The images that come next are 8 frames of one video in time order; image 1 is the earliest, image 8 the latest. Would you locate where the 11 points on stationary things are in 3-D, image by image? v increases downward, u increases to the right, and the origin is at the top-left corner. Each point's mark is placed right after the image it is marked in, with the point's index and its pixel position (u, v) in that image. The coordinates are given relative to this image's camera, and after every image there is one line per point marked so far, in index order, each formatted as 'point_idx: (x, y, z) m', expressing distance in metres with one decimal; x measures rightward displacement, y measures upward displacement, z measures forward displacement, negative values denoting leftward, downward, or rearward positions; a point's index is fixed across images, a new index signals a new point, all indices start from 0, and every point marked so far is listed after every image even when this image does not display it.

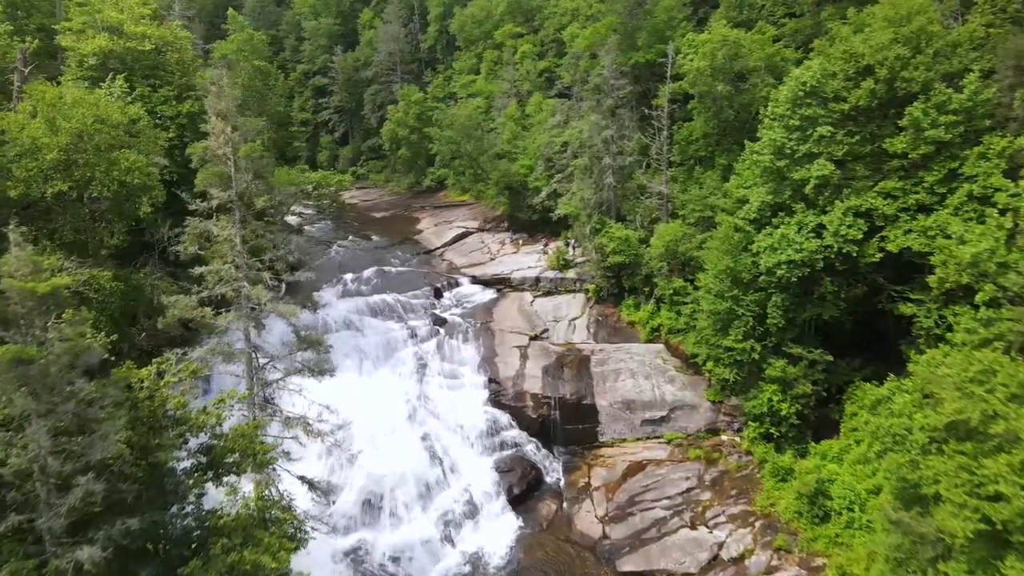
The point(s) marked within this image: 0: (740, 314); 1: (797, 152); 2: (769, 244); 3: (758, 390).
0: (+5.8, -0.7, +18.8) m
1: (+6.8, +3.3, +17.8) m
2: (+6.2, +1.1, +17.9) m
3: (+6.2, -2.6, +18.8) m
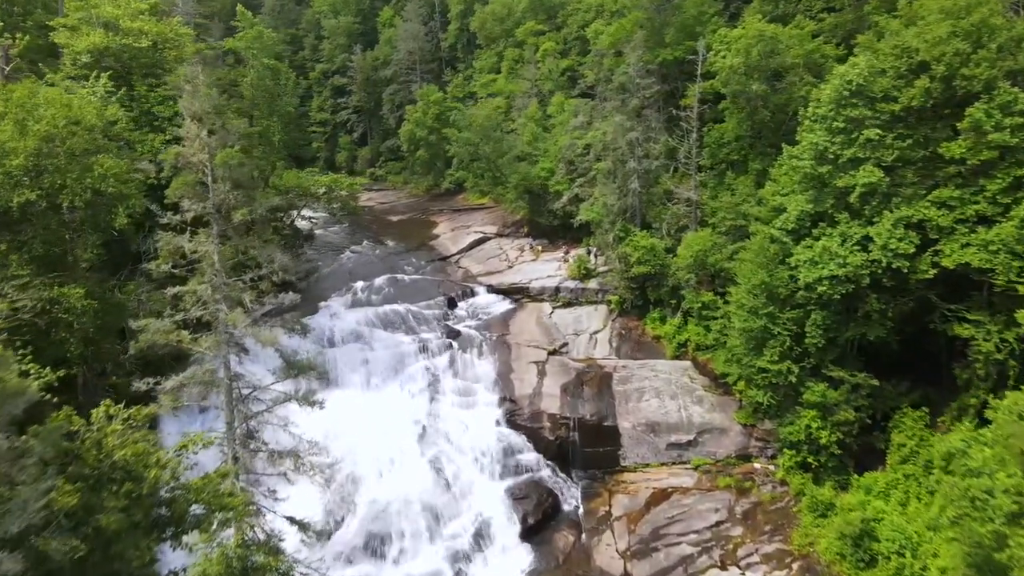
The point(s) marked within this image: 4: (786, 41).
0: (+6.1, -1.0, +17.3) m
1: (+7.2, +2.9, +16.2) m
2: (+6.6, +0.7, +16.4) m
3: (+6.6, -2.9, +17.3) m
4: (+7.3, +6.6, +19.8) m
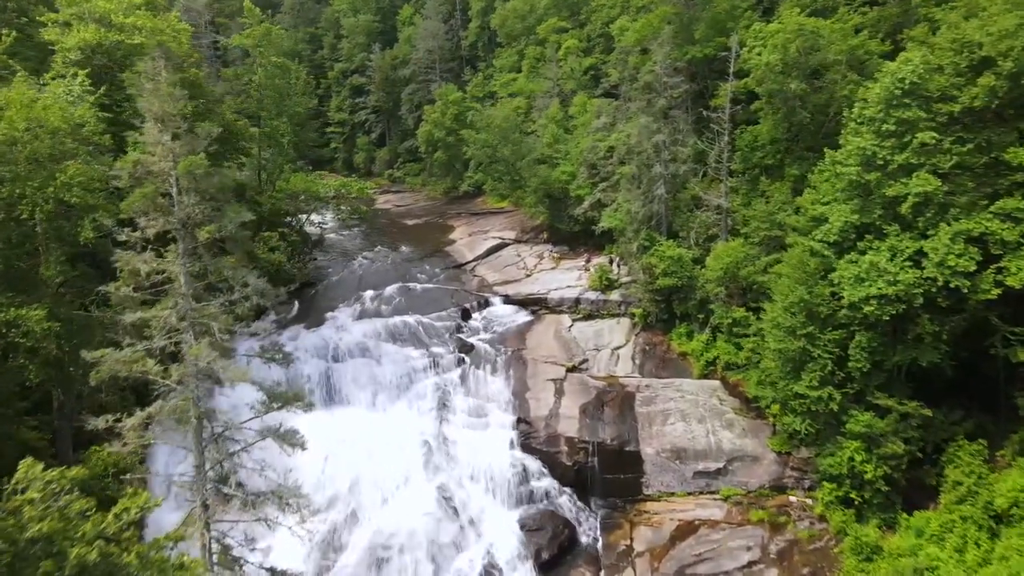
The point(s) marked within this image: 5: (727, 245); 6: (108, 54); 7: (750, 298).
0: (+6.4, -1.4, +15.8) m
1: (+7.5, +2.5, +14.7) m
2: (+6.9, +0.3, +14.8) m
3: (+6.9, -3.3, +15.8) m
4: (+7.8, +6.2, +18.2) m
5: (+5.6, +1.1, +19.5) m
6: (-9.3, +5.4, +17.1) m
7: (+6.1, -0.3, +19.2) m
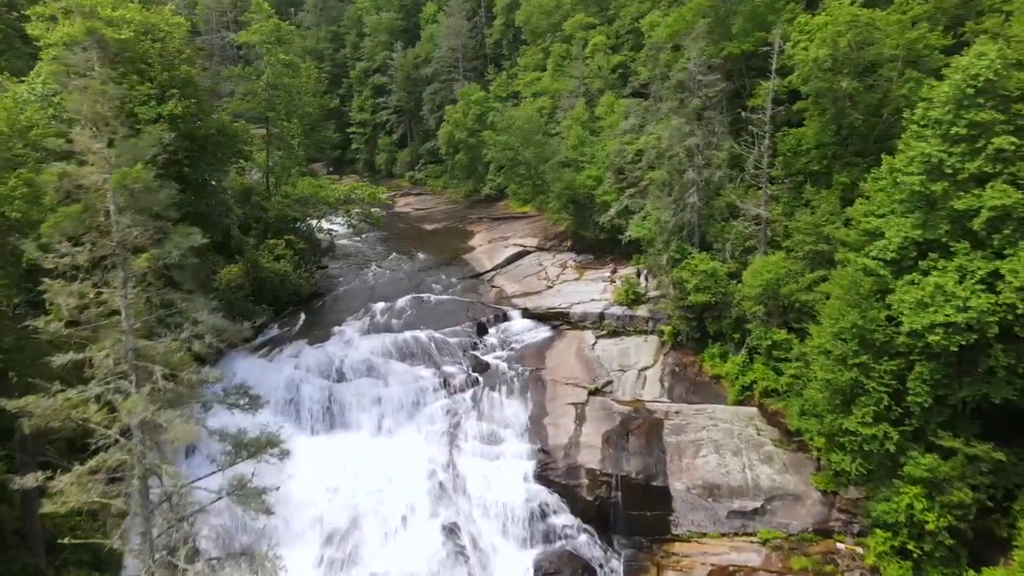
0: (+6.7, -1.9, +14.0) m
1: (+7.8, +2.0, +12.9) m
2: (+7.1, -0.2, +13.1) m
3: (+7.1, -3.8, +14.0) m
4: (+8.2, +5.7, +16.4) m
5: (+6.1, +0.7, +17.8) m
6: (-8.9, +5.1, +15.9) m
7: (+6.6, -0.7, +17.4) m
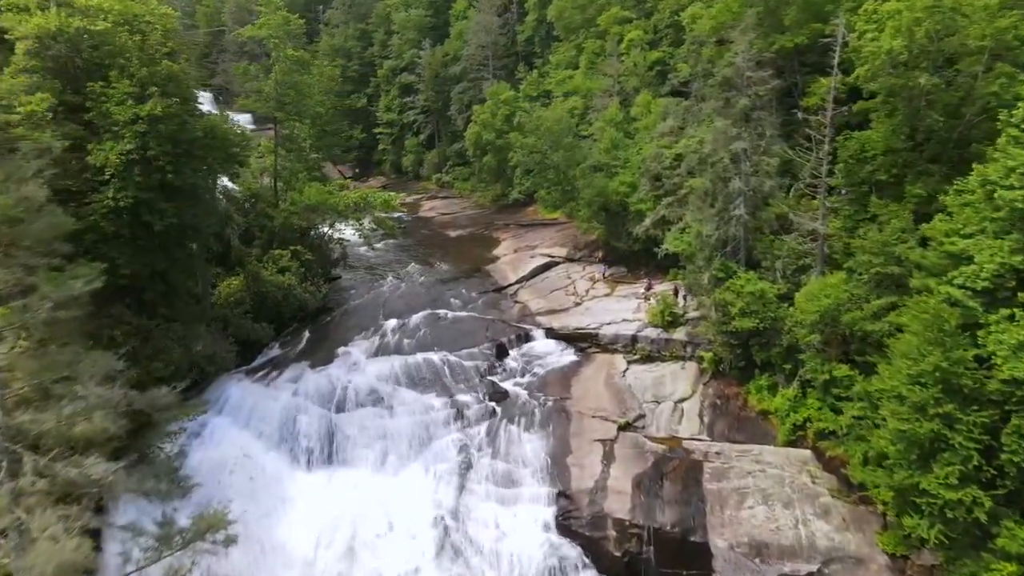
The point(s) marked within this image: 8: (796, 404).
0: (+6.9, -2.4, +11.7) m
1: (+8.0, +1.5, +10.6) m
2: (+7.3, -0.7, +10.8) m
3: (+7.4, -4.3, +11.7) m
4: (+8.7, +5.2, +14.1) m
5: (+6.5, +0.1, +15.5) m
6: (-8.4, +4.7, +14.3) m
7: (+7.0, -1.3, +15.1) m
8: (+6.2, -2.5, +16.1) m
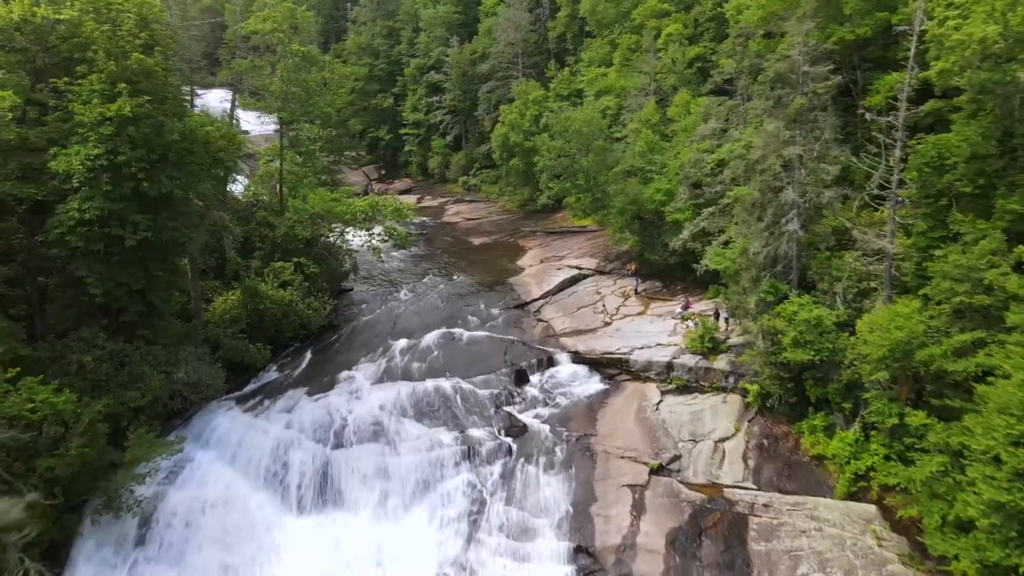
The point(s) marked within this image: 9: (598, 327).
0: (+7.1, -3.0, +9.5) m
1: (+8.1, +0.9, +8.3) m
2: (+7.4, -1.3, +8.5) m
3: (+7.5, -4.9, +9.4) m
4: (+9.0, +4.6, +11.8) m
5: (+6.9, -0.4, +13.3) m
6: (-8.1, +4.3, +12.8) m
7: (+7.3, -1.8, +12.9) m
8: (+6.5, -3.1, +13.9) m
9: (+2.3, -1.0, +19.6) m
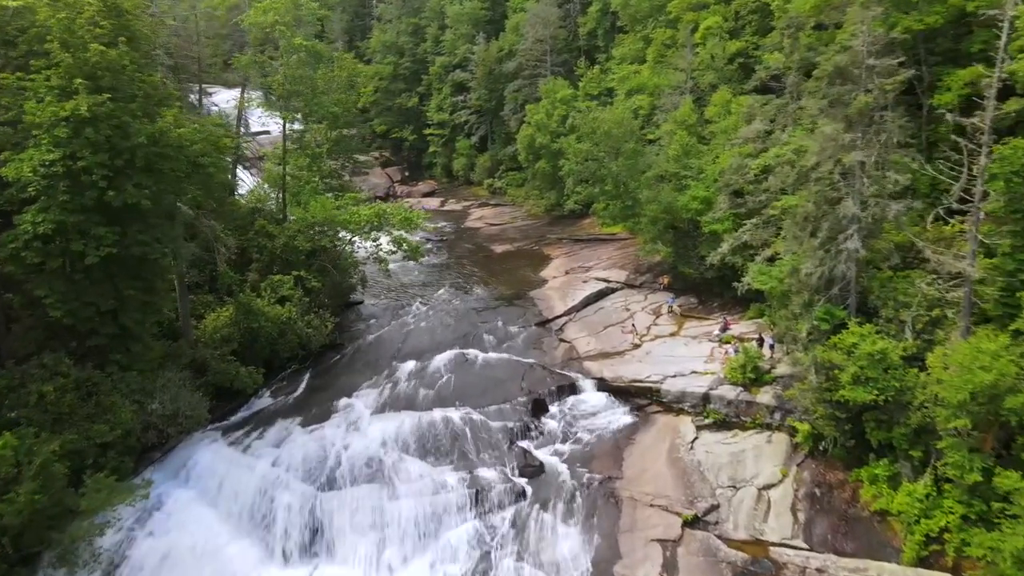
0: (+7.1, -3.4, +7.4) m
1: (+8.1, +0.4, +6.2) m
2: (+7.4, -1.8, +6.5) m
3: (+7.5, -5.4, +7.4) m
4: (+9.2, +4.1, +9.6) m
5: (+7.1, -0.9, +11.3) m
6: (-7.9, +4.0, +11.3) m
7: (+7.4, -2.3, +10.8) m
8: (+6.7, -3.5, +11.9) m
9: (+2.7, -1.5, +17.8) m
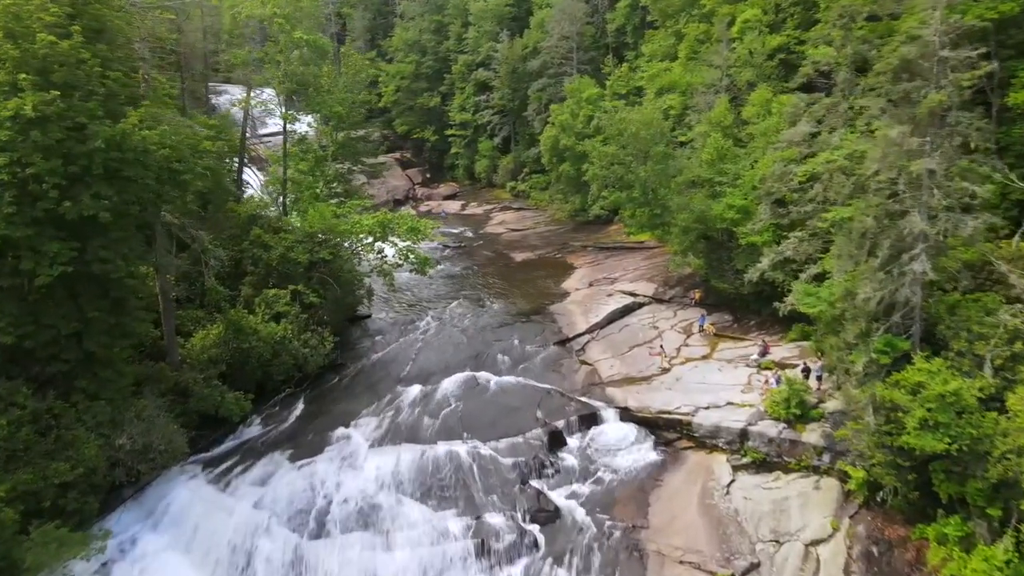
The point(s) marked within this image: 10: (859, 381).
0: (+7.0, -3.9, +5.6) m
1: (+8.1, 0.0, +4.3) m
2: (+7.4, -2.2, +4.6) m
3: (+7.4, -5.8, +5.5) m
4: (+9.2, +3.6, +7.7) m
5: (+7.2, -1.3, +9.4) m
6: (-7.7, +3.7, +10.1) m
7: (+7.5, -2.7, +9.0) m
8: (+6.8, -4.0, +10.1) m
9: (+3.1, -1.9, +16.1) m
10: (+5.7, -1.5, +12.1) m
